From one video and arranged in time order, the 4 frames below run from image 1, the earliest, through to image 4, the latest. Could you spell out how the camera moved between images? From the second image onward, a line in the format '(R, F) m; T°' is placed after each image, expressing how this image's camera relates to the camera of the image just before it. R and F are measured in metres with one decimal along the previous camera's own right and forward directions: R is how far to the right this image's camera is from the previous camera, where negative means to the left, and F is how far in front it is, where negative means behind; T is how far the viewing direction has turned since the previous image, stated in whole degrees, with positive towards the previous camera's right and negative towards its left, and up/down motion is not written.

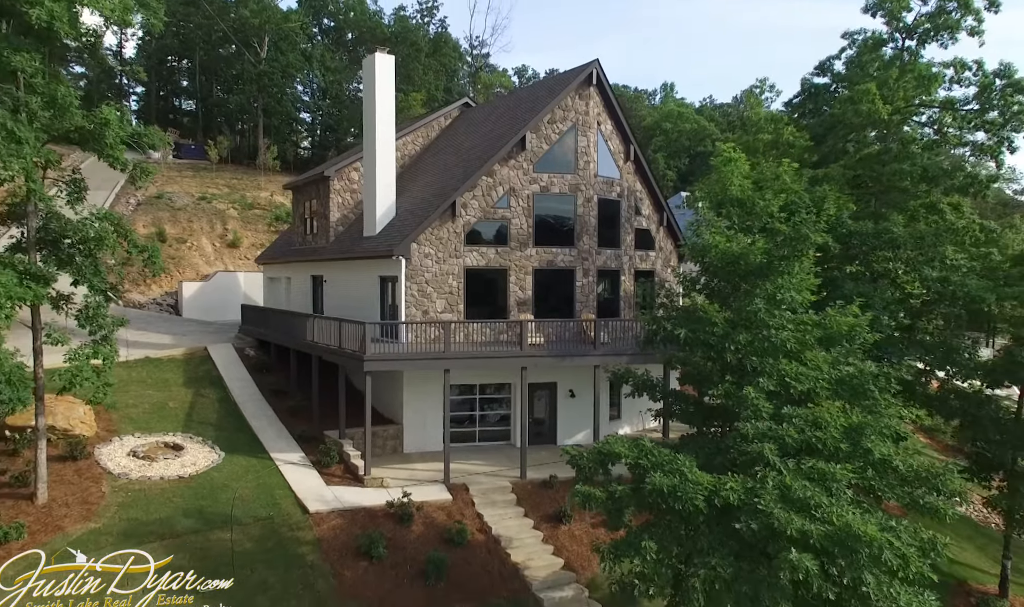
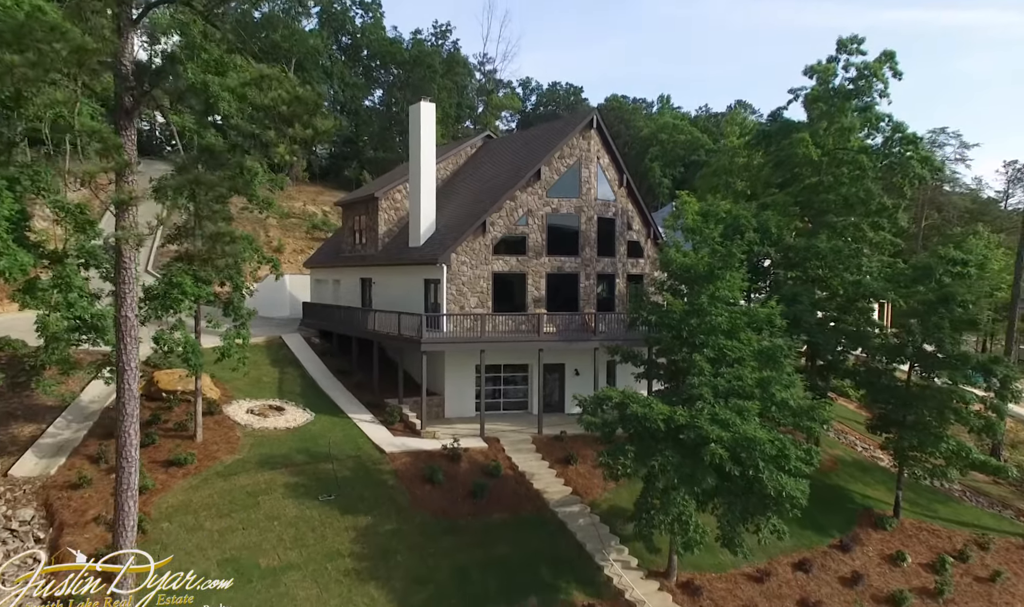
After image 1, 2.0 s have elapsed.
(-0.7, -5.6) m; 0°
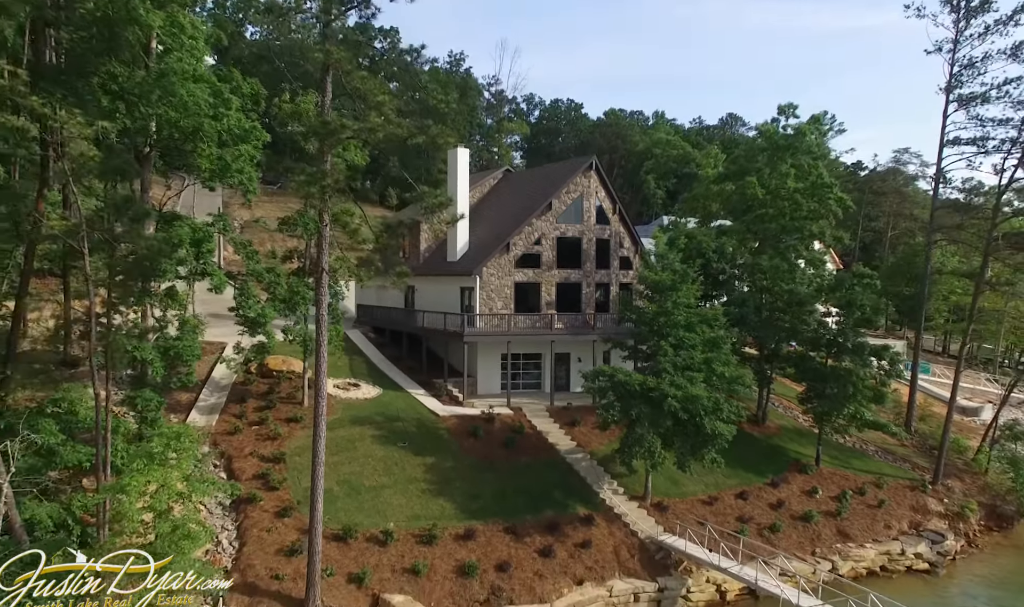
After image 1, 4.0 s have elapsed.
(-0.9, -7.5) m; 0°
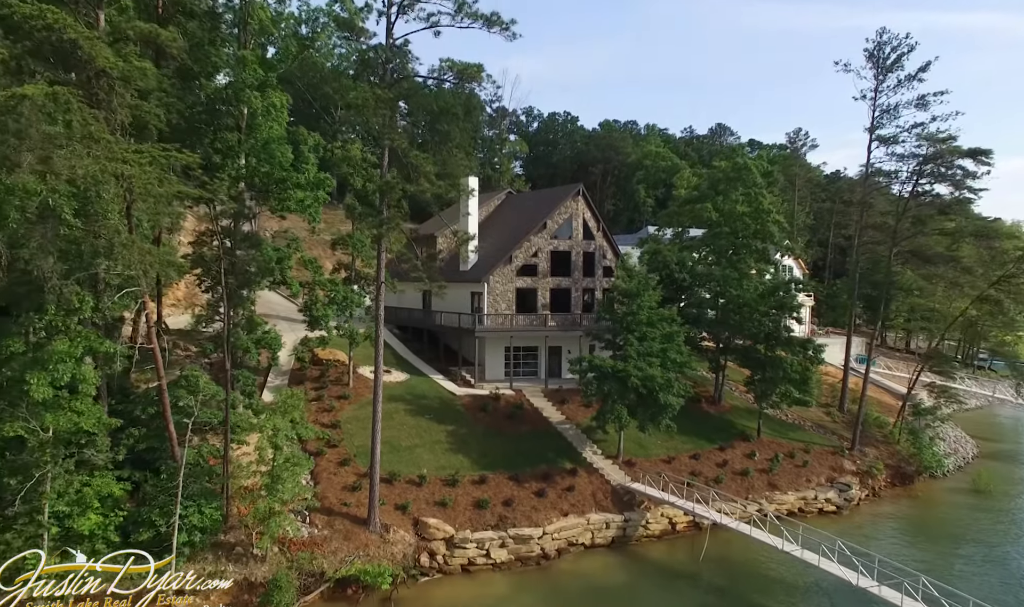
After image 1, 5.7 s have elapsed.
(-0.1, -7.2) m; 0°
